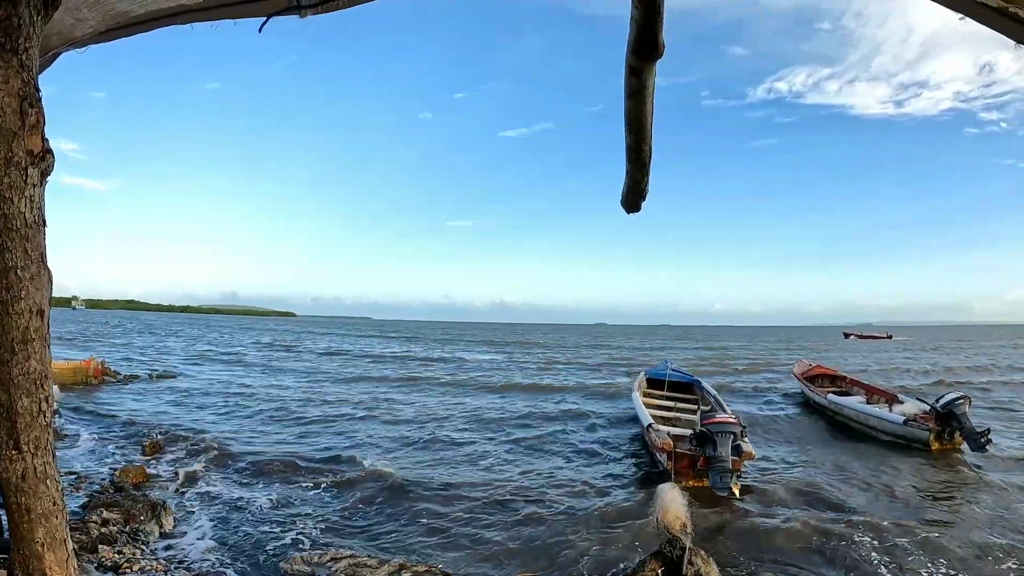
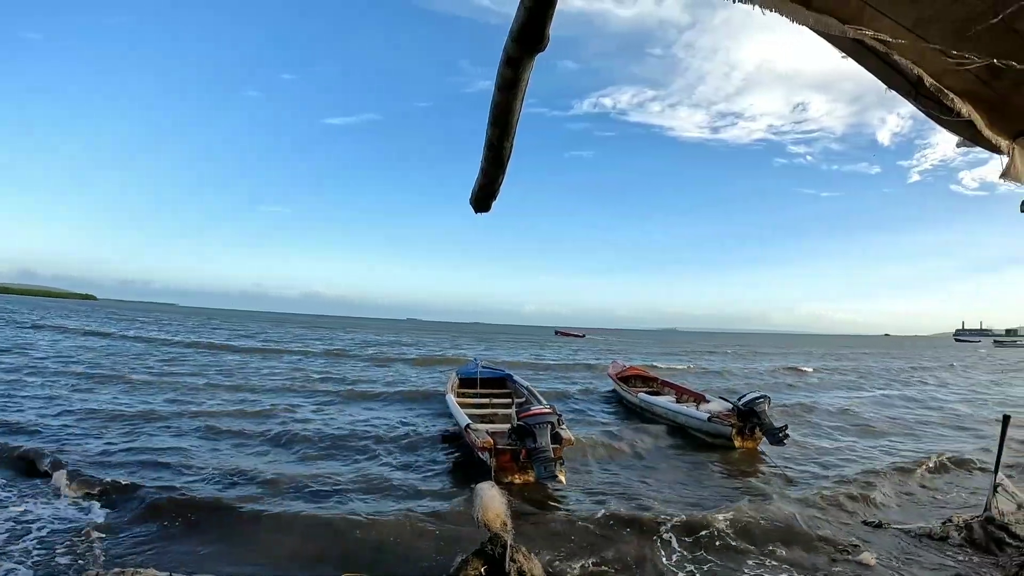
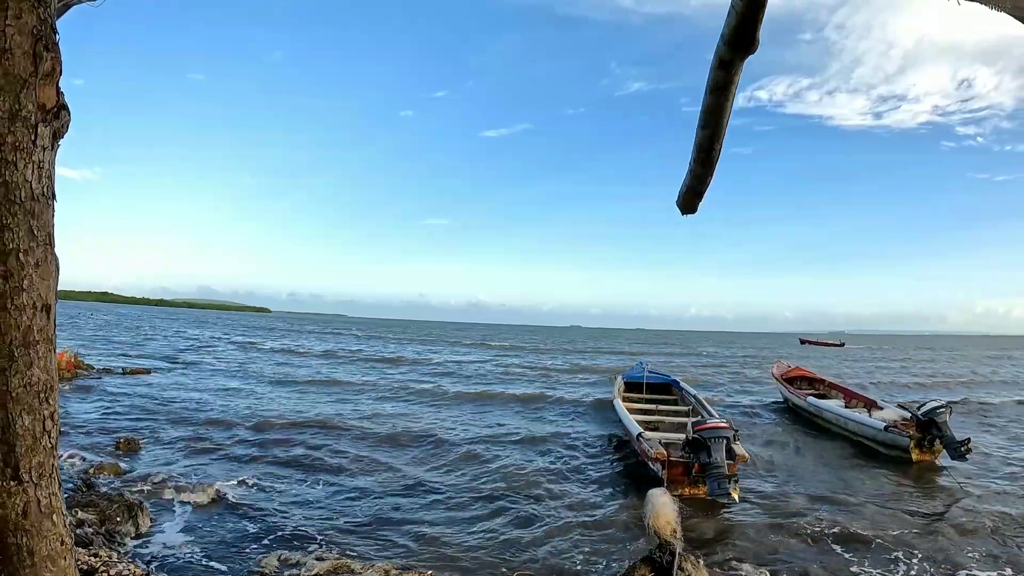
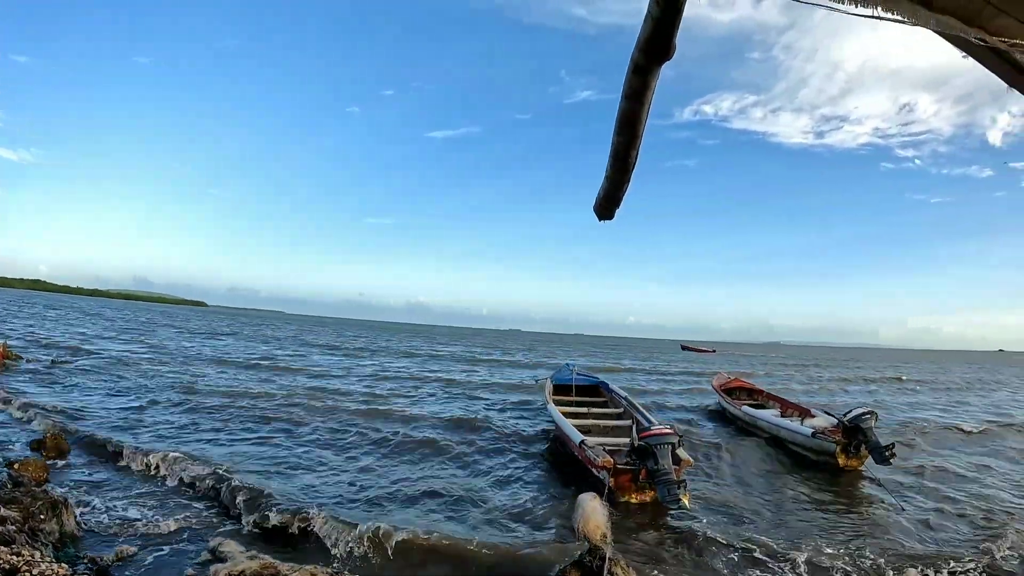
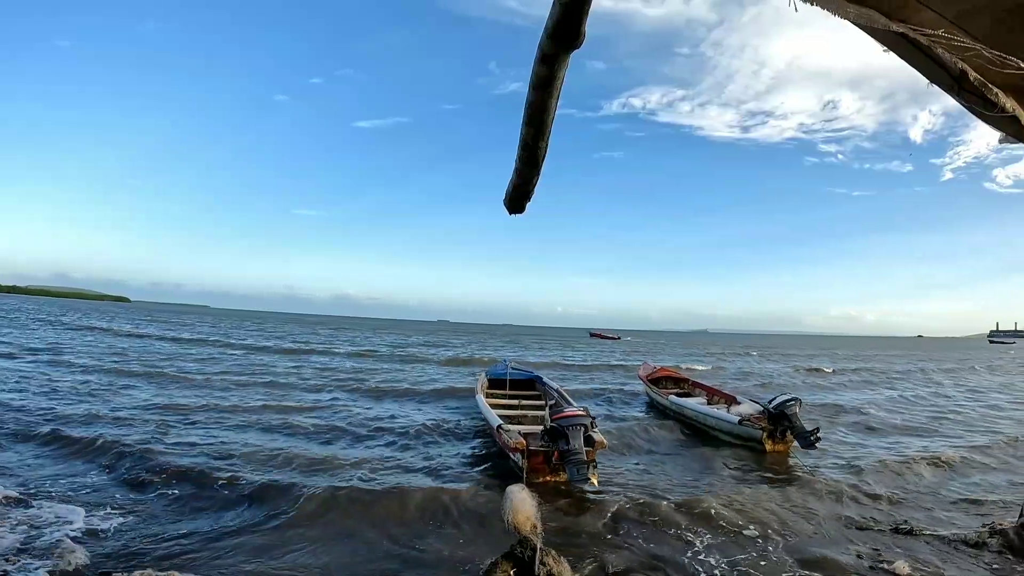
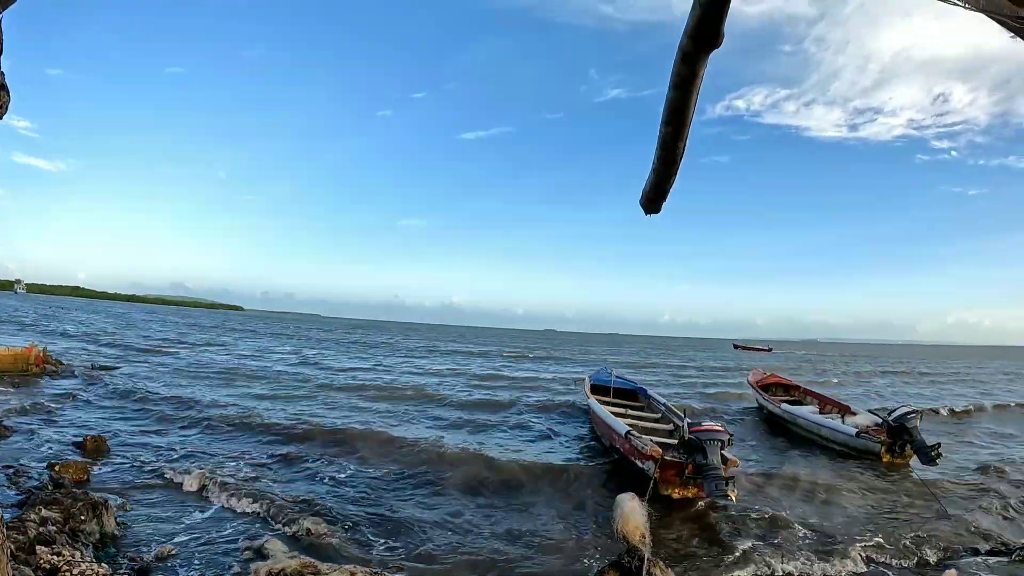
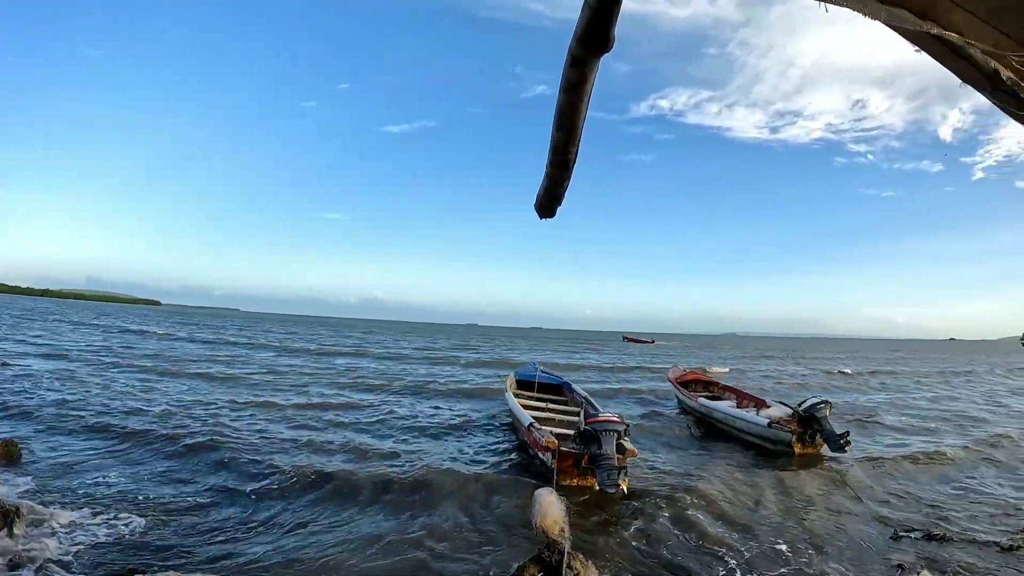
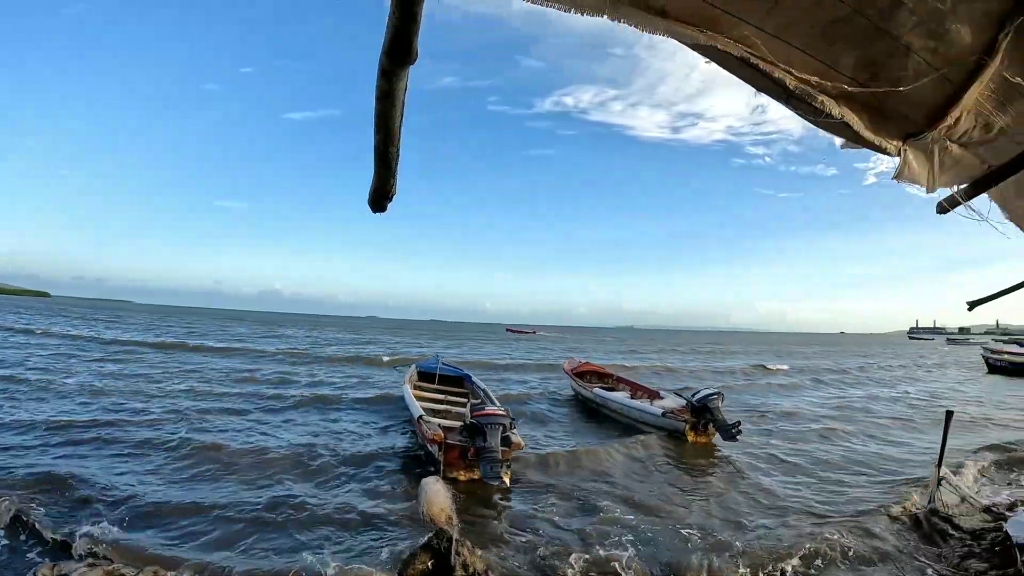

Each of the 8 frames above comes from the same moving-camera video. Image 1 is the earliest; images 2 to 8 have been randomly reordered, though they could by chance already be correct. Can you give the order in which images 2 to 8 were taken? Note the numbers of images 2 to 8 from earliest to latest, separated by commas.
3, 6, 4, 7, 5, 2, 8
